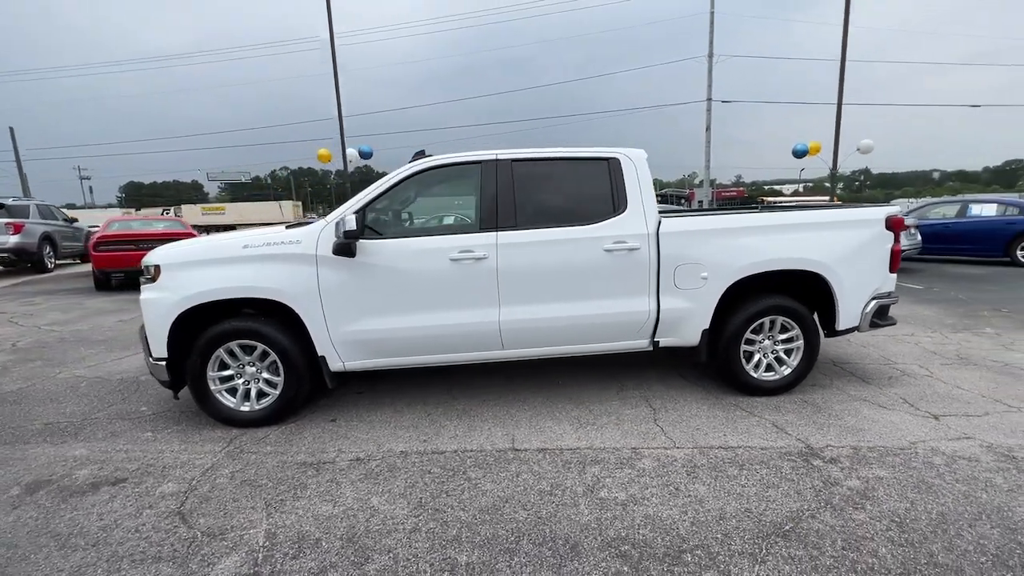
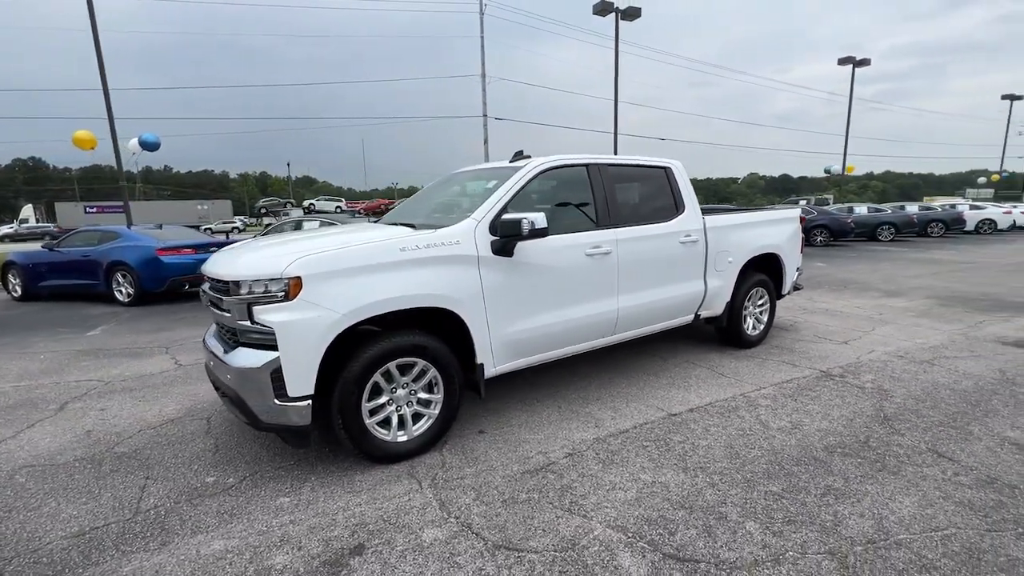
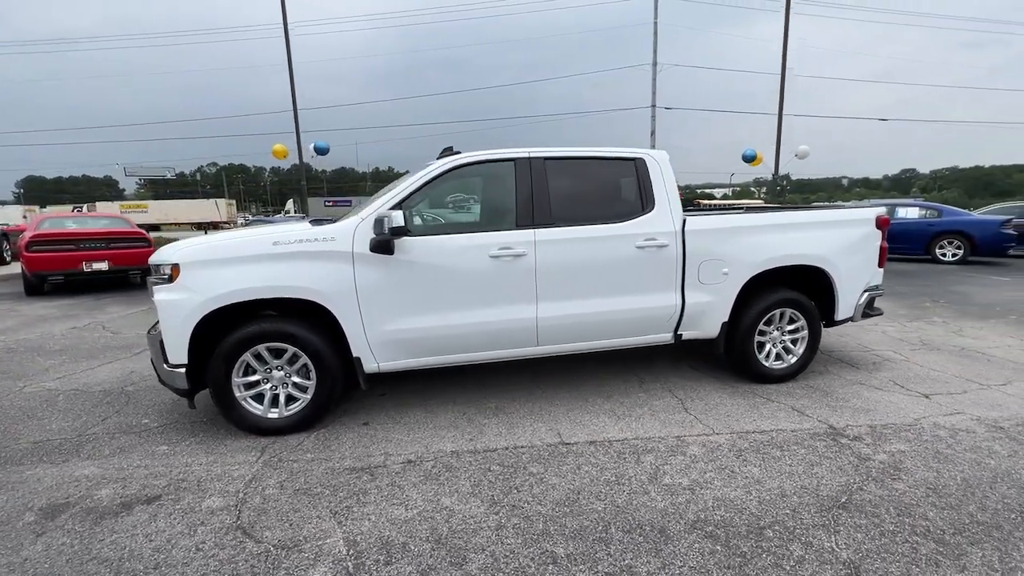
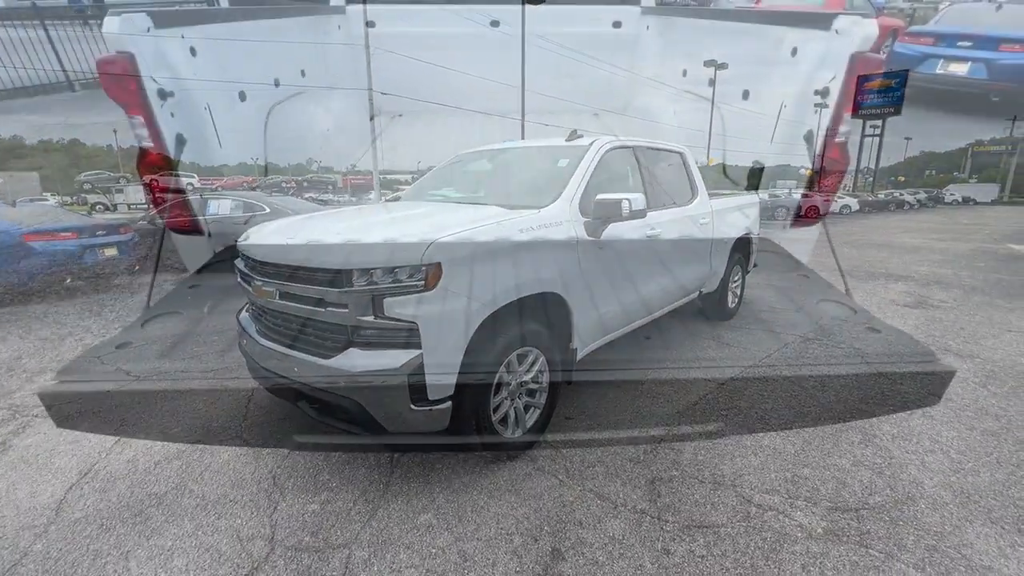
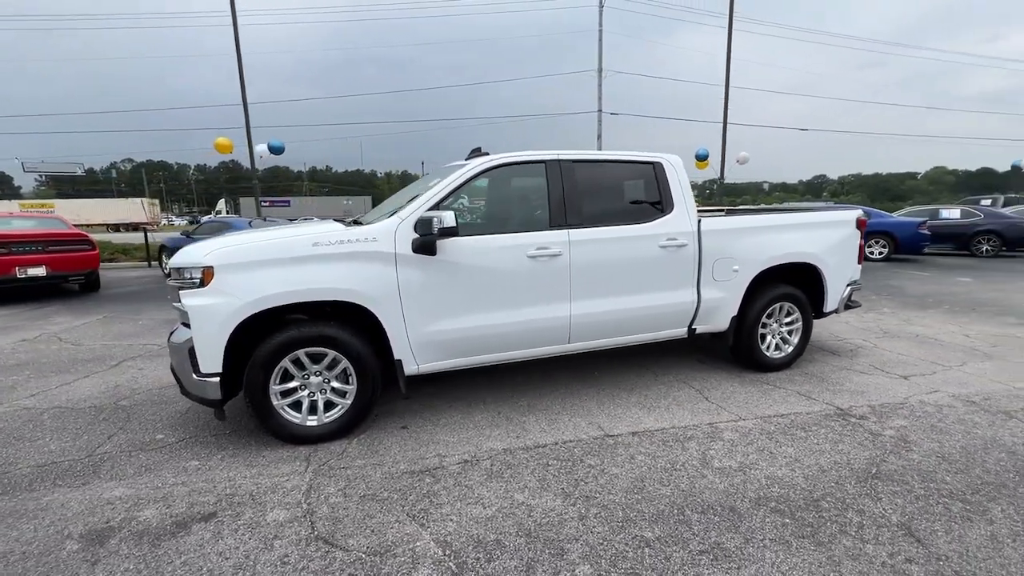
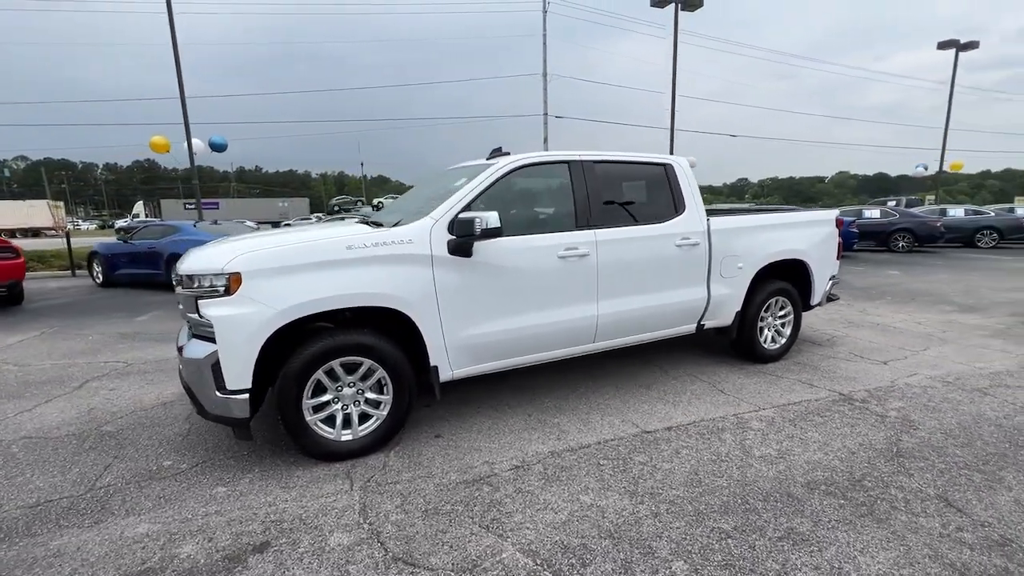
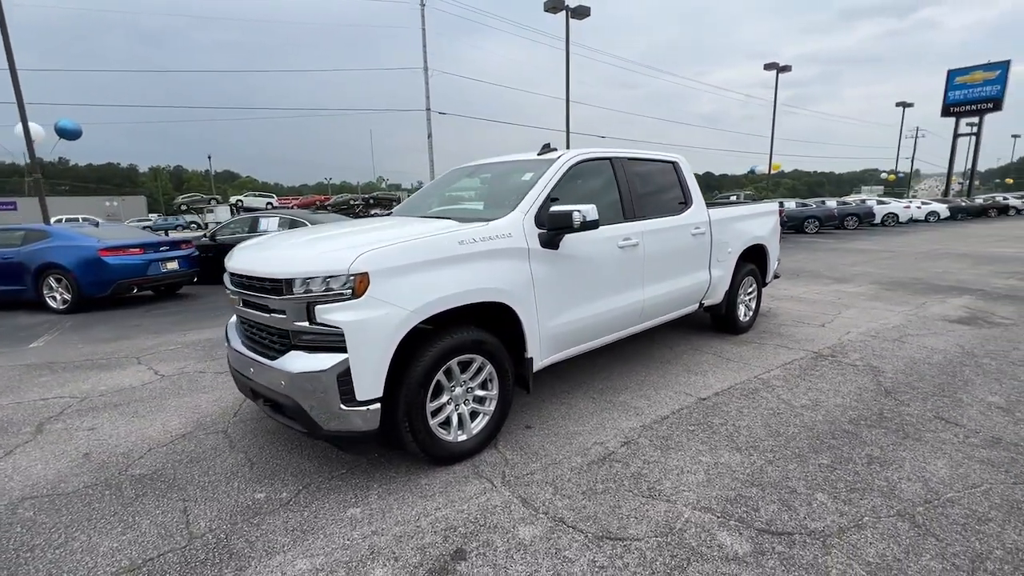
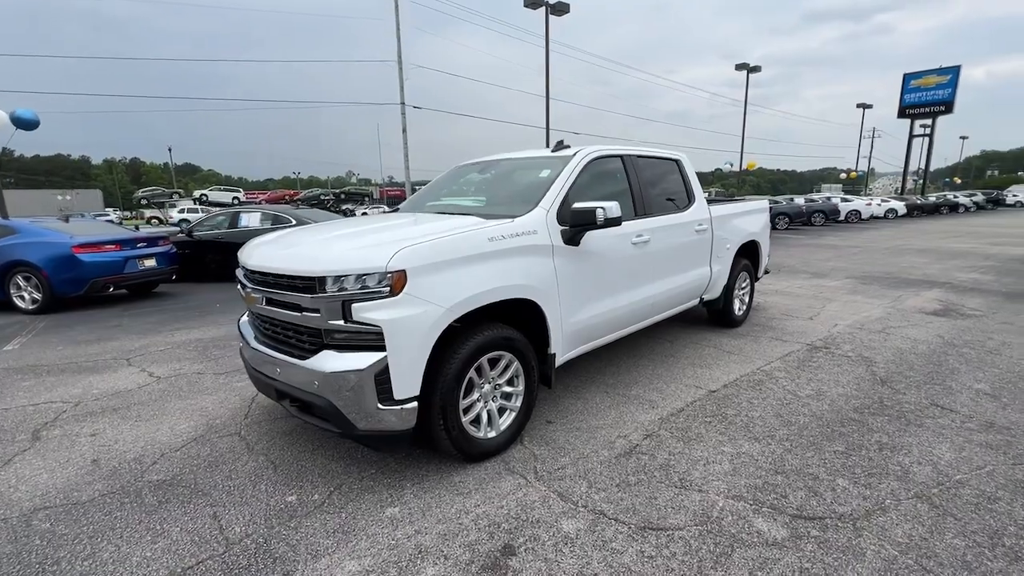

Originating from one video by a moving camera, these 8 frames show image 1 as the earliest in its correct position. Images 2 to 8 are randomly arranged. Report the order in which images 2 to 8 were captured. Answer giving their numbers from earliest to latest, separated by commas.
3, 5, 6, 2, 7, 8, 4
